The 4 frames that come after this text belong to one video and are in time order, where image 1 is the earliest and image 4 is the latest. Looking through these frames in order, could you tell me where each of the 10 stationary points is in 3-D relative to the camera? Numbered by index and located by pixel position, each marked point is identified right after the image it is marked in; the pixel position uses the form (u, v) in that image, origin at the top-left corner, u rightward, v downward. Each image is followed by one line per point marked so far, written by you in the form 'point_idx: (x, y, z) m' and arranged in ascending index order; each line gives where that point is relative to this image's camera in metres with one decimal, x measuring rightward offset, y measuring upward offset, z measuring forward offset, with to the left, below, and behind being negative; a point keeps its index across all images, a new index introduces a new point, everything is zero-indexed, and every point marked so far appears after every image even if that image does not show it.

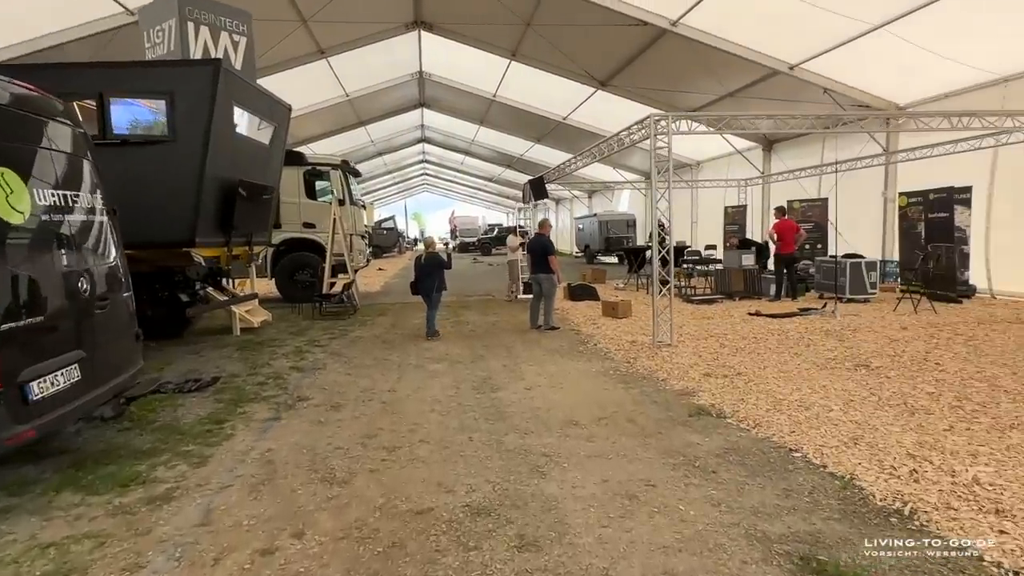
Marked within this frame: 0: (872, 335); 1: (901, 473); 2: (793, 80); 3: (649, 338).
0: (+4.3, -0.6, +7.0) m
1: (+2.1, -1.0, +3.2) m
2: (+5.6, +4.2, +11.8) m
3: (+1.7, -0.6, +7.3) m
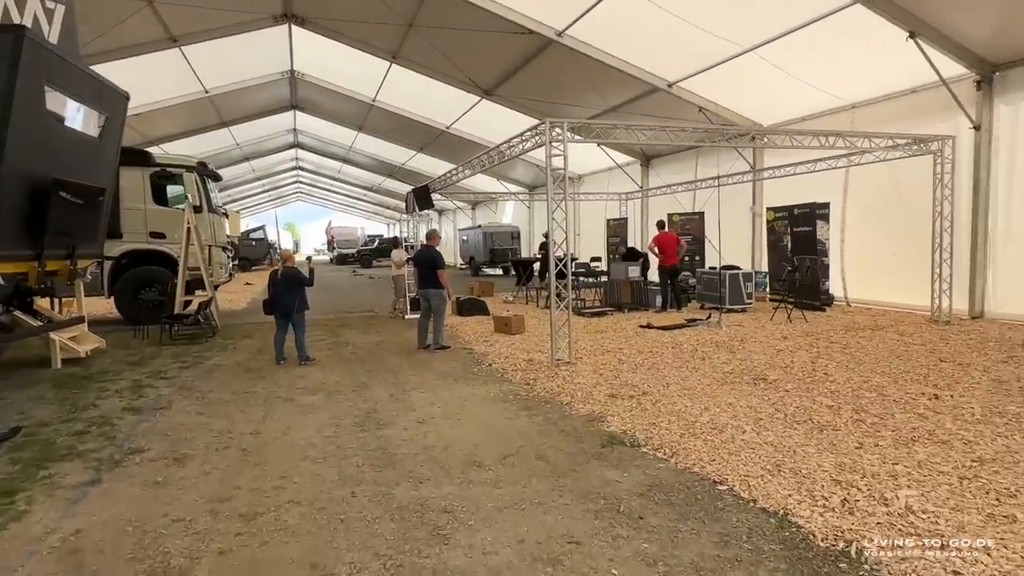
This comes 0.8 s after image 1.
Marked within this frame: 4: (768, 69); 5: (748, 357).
0: (+3.0, -0.7, +7.1) m
1: (+1.6, -1.1, +2.9) m
2: (+3.3, +4.0, +12.2) m
3: (+0.4, -0.8, +6.9) m
4: (+4.4, +3.8, +10.2) m
5: (+2.6, -0.8, +6.5) m
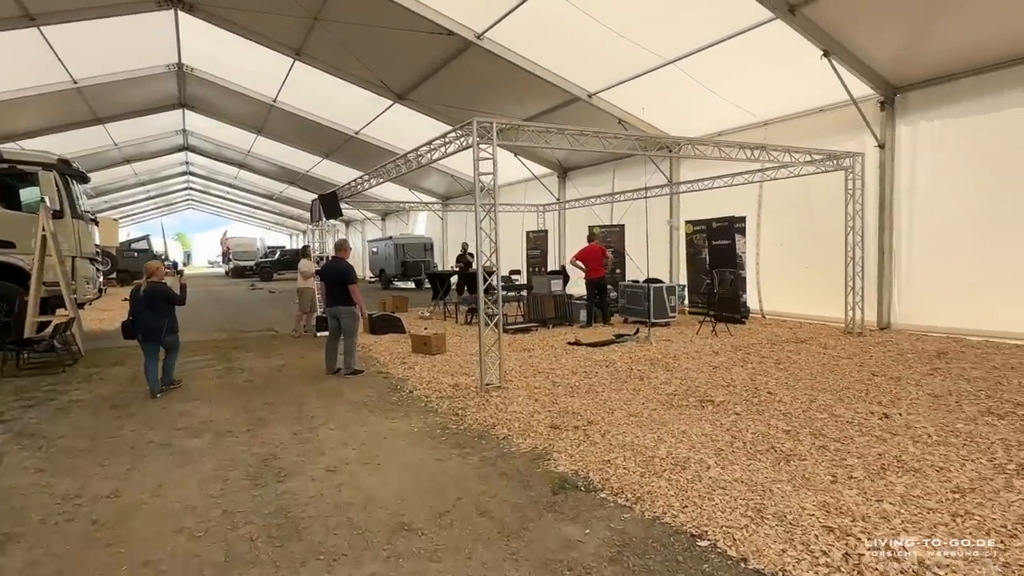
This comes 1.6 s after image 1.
0: (+2.1, -0.9, +6.9) m
1: (+1.4, -1.2, +2.5) m
2: (+1.6, +3.7, +12.0) m
3: (-0.4, -1.0, +6.2) m
4: (+3.0, +3.6, +10.2) m
5: (+1.8, -0.9, +6.1) m
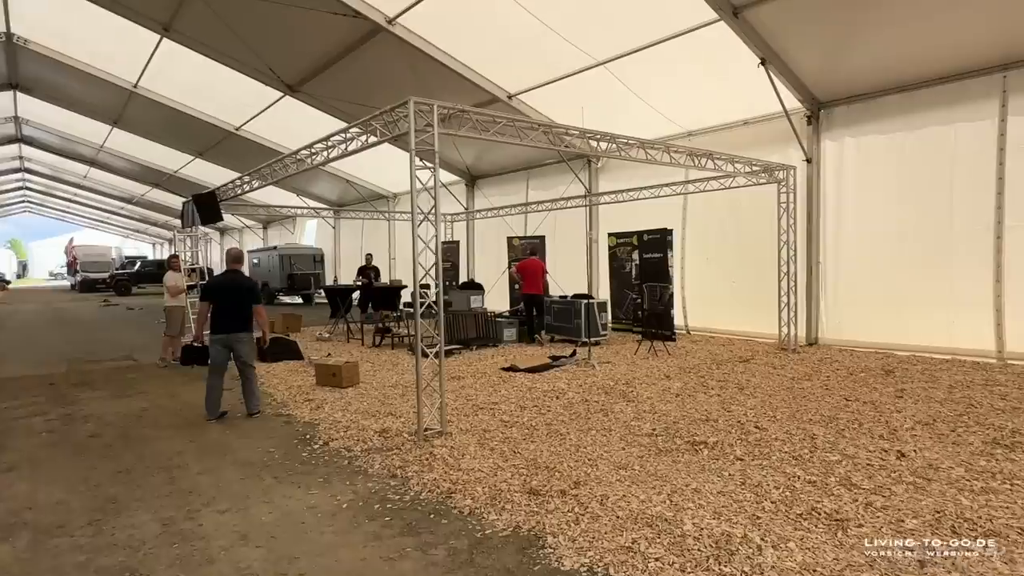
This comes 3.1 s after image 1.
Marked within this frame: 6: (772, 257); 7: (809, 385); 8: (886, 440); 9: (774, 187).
0: (+1.4, -1.1, +6.1) m
1: (+1.5, -1.3, +1.7) m
2: (-0.1, +3.4, +11.2) m
3: (-0.9, -1.2, +5.0) m
4: (+1.7, +3.3, +9.7) m
5: (+1.3, -1.1, +5.4) m
6: (+4.2, +0.5, +9.4) m
7: (+3.1, -1.0, +6.1) m
8: (+2.7, -1.1, +4.3) m
9: (+4.2, +1.6, +9.5) m
